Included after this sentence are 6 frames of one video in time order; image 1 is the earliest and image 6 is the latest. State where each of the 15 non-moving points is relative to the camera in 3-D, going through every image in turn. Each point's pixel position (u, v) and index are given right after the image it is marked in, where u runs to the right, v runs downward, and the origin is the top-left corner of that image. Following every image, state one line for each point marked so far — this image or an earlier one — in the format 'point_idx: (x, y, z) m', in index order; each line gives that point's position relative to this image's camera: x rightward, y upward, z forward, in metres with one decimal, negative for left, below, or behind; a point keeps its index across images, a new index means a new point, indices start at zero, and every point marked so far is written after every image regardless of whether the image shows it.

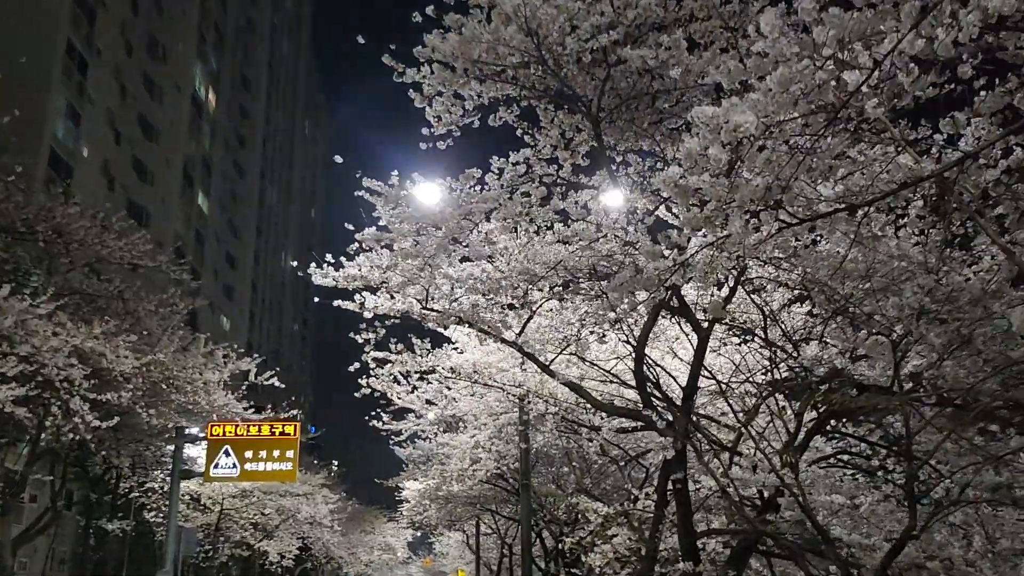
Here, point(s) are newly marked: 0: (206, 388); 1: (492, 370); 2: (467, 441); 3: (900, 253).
0: (-5.4, -1.8, +15.3) m
1: (-0.3, -1.1, +12.0) m
2: (-0.8, -2.8, +15.8) m
3: (+3.5, +0.3, +7.9) m
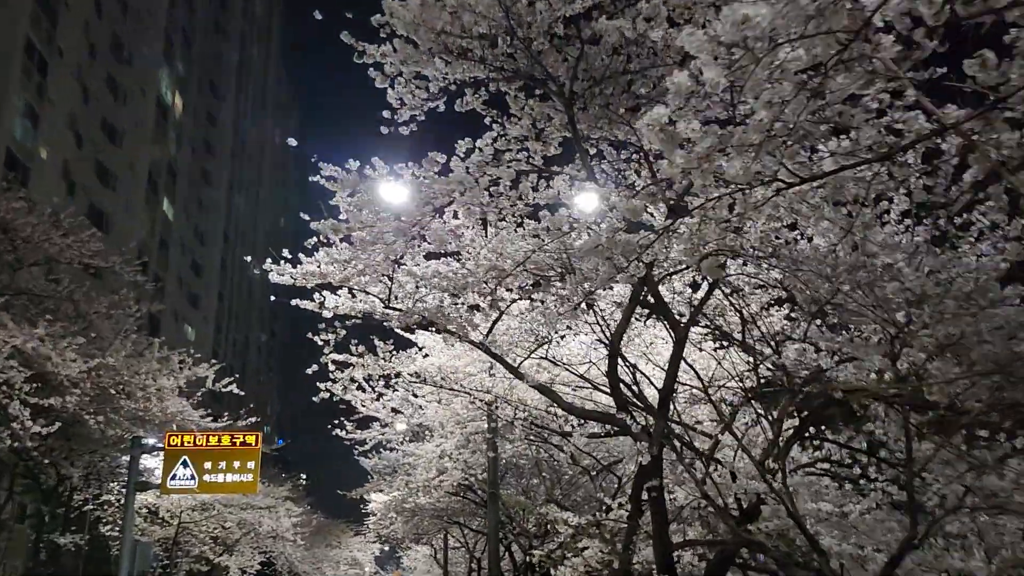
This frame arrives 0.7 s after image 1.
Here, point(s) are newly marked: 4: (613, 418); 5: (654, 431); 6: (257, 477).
0: (-6.0, -1.8, +14.7) m
1: (-0.7, -1.1, +11.5) m
2: (-1.4, -2.8, +15.2) m
3: (+3.2, +0.4, +7.5) m
4: (+0.9, -1.1, +7.6) m
5: (+1.2, -1.2, +7.3) m
6: (-5.6, -4.3, +19.5) m
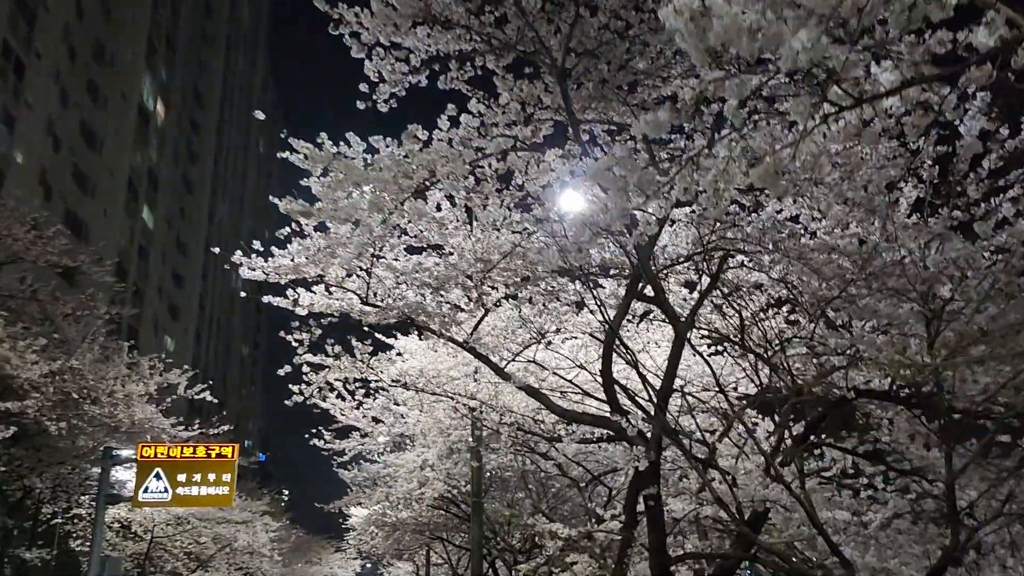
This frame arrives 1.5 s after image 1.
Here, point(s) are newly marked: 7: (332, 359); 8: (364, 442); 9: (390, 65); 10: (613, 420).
0: (-6.2, -1.8, +14.0) m
1: (-0.9, -1.1, +10.9) m
2: (-1.6, -2.9, +14.6) m
3: (+3.1, +0.4, +7.0) m
4: (+0.8, -1.1, +7.1) m
5: (+1.1, -1.1, +6.7) m
6: (-6.0, -4.4, +18.8) m
7: (-2.0, -0.8, +9.5) m
8: (-2.7, -2.8, +15.7) m
9: (-1.0, +1.9, +7.4) m
10: (+0.8, -1.1, +7.1) m
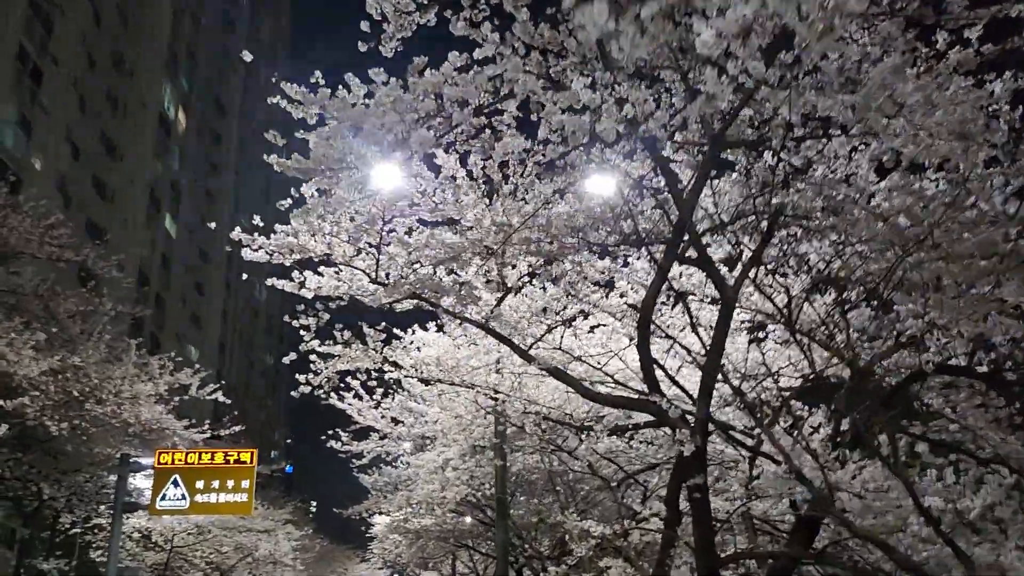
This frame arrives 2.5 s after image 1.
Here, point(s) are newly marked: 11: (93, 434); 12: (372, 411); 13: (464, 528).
0: (-5.8, -1.7, +13.4) m
1: (-0.6, -1.0, +10.1) m
2: (-1.2, -2.8, +13.8) m
3: (+3.3, +0.7, +6.2) m
4: (+1.0, -0.8, +6.3) m
5: (+1.3, -0.9, +5.9) m
6: (-5.4, -4.4, +18.2) m
7: (-1.7, -0.6, +8.8) m
8: (-2.2, -2.7, +14.9) m
9: (-0.9, +2.1, +6.7) m
10: (+1.0, -0.8, +6.3) m
11: (-6.3, -2.2, +13.1) m
12: (-2.4, -2.1, +14.8) m
13: (-1.0, -4.8, +17.2) m
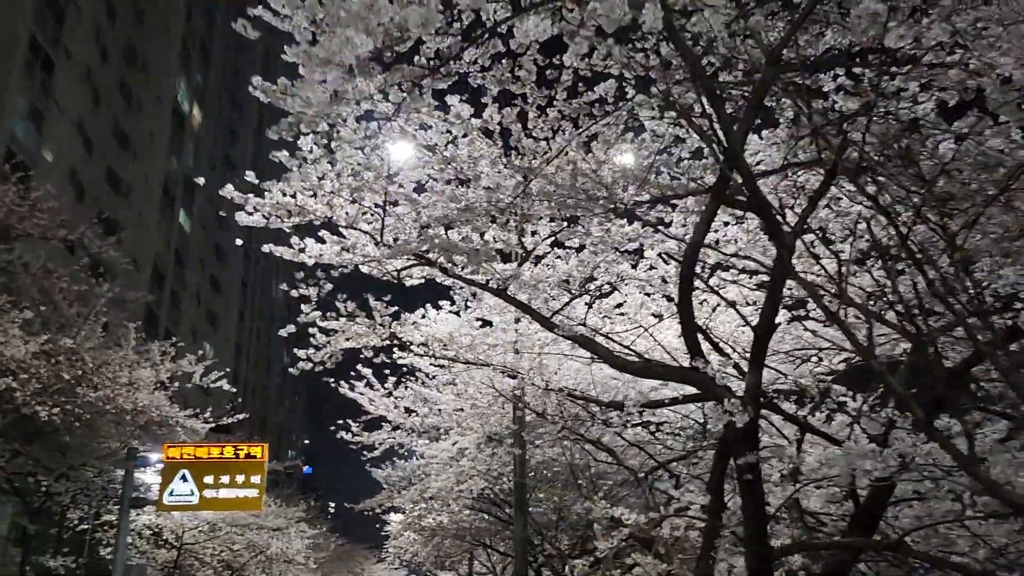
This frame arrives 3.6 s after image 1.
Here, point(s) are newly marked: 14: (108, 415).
0: (-5.5, -1.5, +12.7) m
1: (-0.4, -0.7, +9.4) m
2: (-0.9, -2.5, +13.1) m
3: (+3.4, +1.0, +5.3) m
4: (+1.1, -0.5, +5.5) m
5: (+1.4, -0.6, +5.1) m
6: (-5.0, -4.1, +17.5) m
7: (-1.5, -0.3, +8.0) m
8: (-1.9, -2.4, +14.2) m
9: (-0.8, +2.4, +5.9) m
10: (+1.1, -0.5, +5.5) m
11: (-6.0, -1.9, +12.4) m
12: (-2.1, -1.8, +14.1) m
13: (-0.6, -4.5, +16.5) m
14: (-5.8, -1.8, +12.5) m
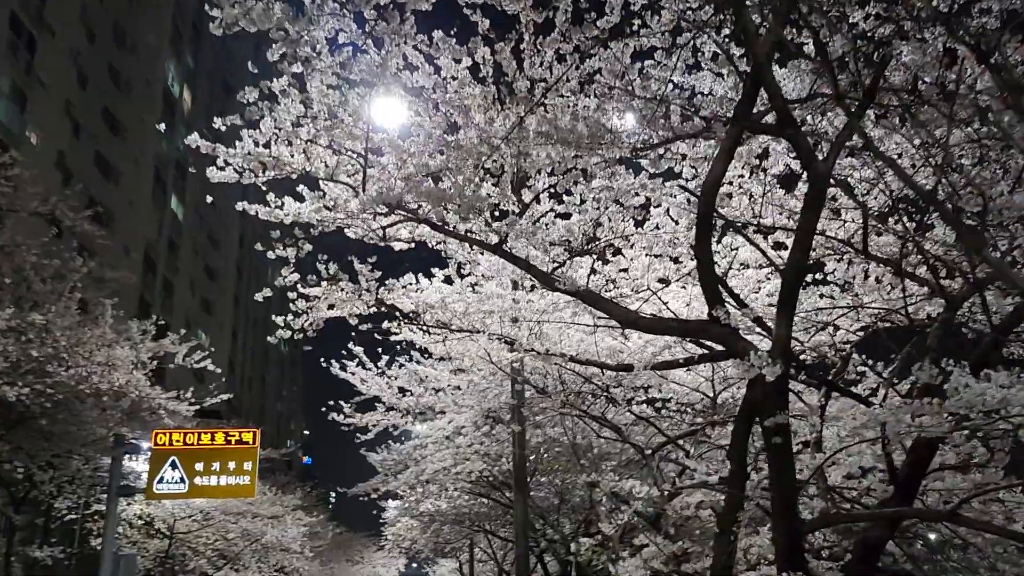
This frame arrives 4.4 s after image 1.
0: (-5.6, -1.1, +12.1) m
1: (-0.4, -0.3, +8.7) m
2: (-0.9, -2.1, +12.5) m
3: (+3.4, +1.3, +4.7) m
4: (+1.1, -0.2, +4.8) m
5: (+1.4, -0.2, +4.5) m
6: (-5.0, -3.7, +16.9) m
7: (-1.6, 0.0, +7.4) m
8: (-1.9, -2.0, +13.6) m
9: (-0.8, +2.7, +5.3) m
10: (+1.1, -0.2, +4.8) m
11: (-6.0, -1.6, +11.8) m
12: (-2.1, -1.4, +13.5) m
13: (-0.6, -4.0, +15.9) m
14: (-5.8, -1.5, +11.8) m
